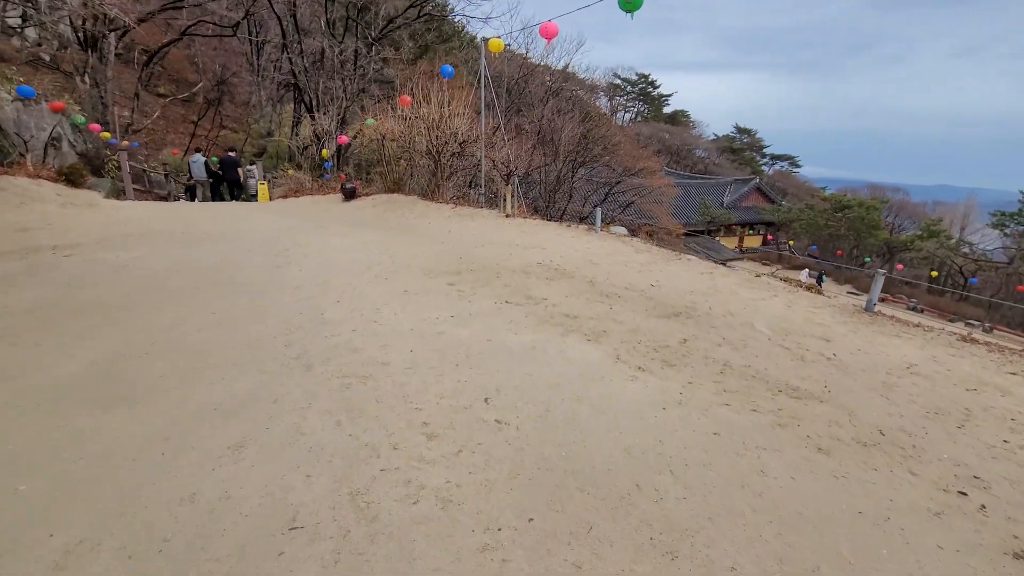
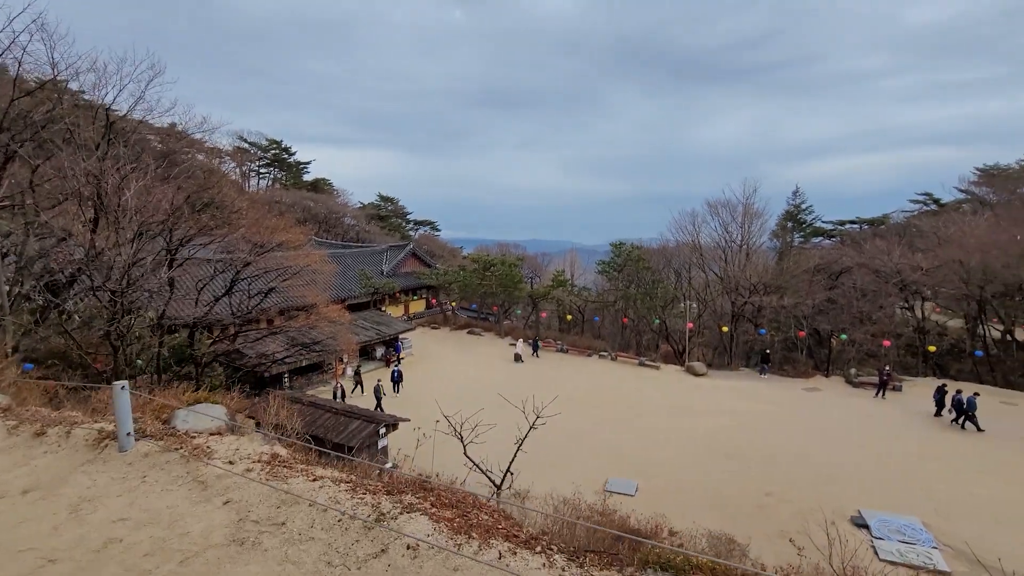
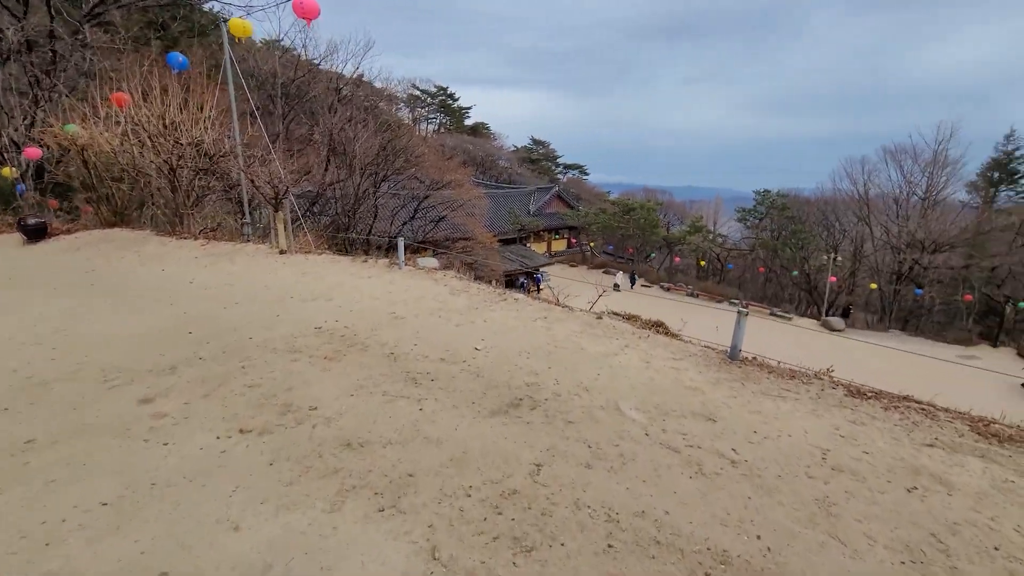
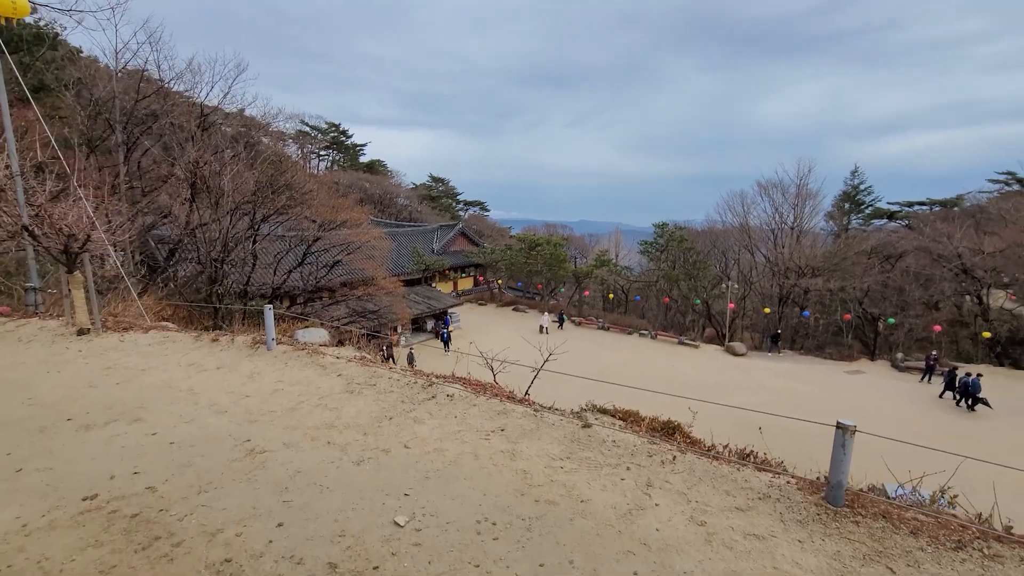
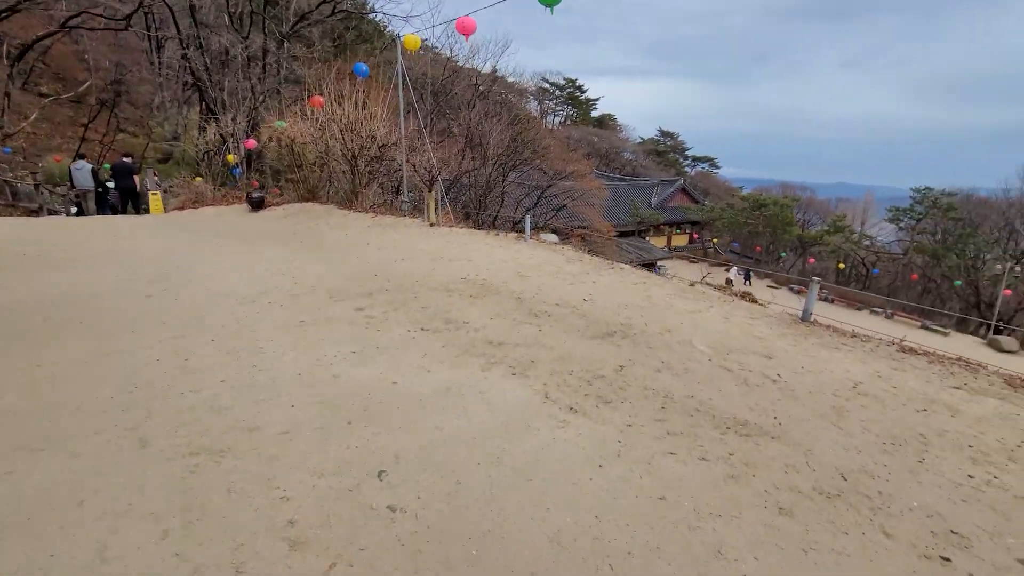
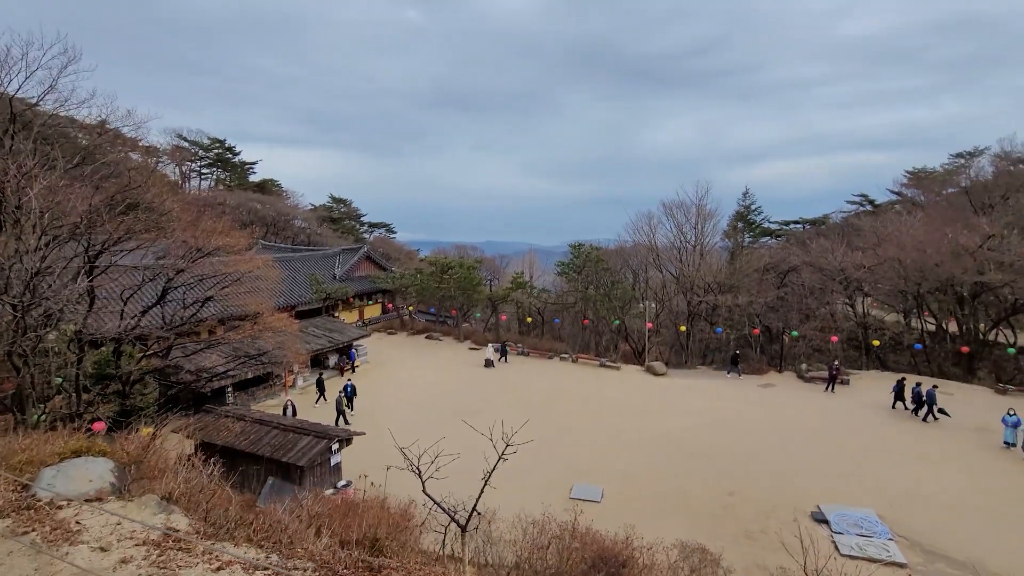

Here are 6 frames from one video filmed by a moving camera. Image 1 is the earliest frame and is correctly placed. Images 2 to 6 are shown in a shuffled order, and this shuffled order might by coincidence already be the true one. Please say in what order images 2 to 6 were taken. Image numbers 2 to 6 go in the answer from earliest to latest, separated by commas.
5, 3, 4, 2, 6
